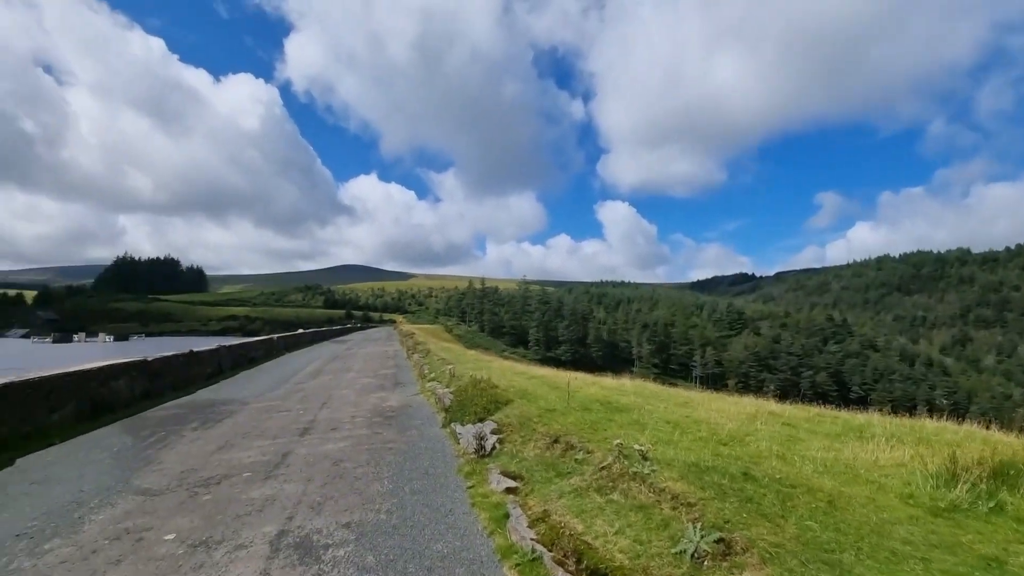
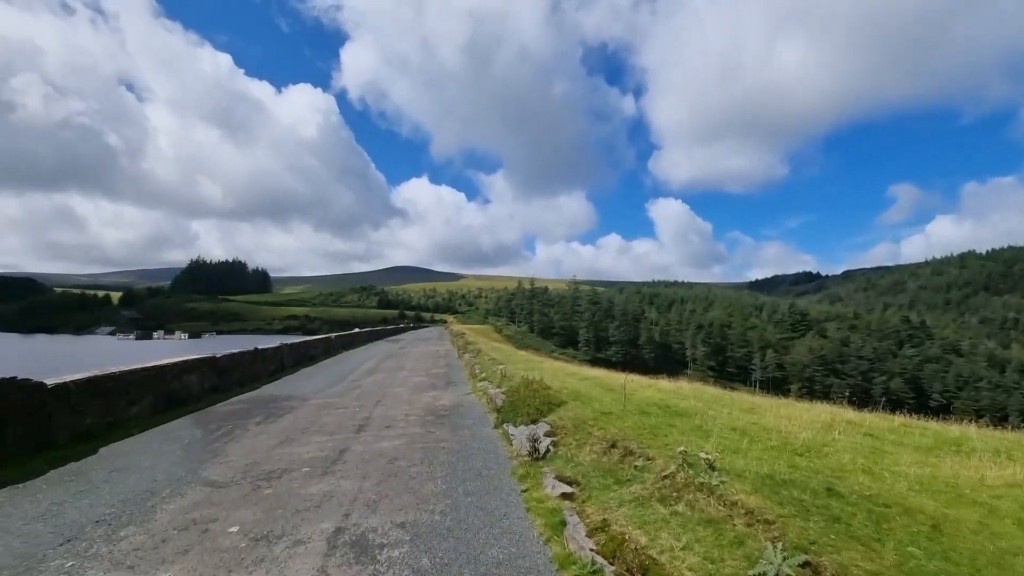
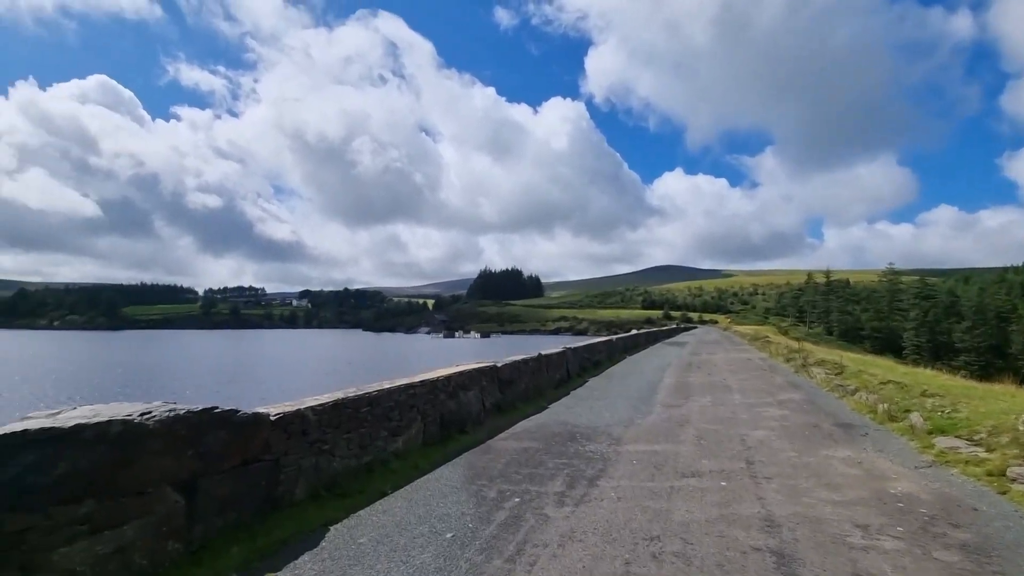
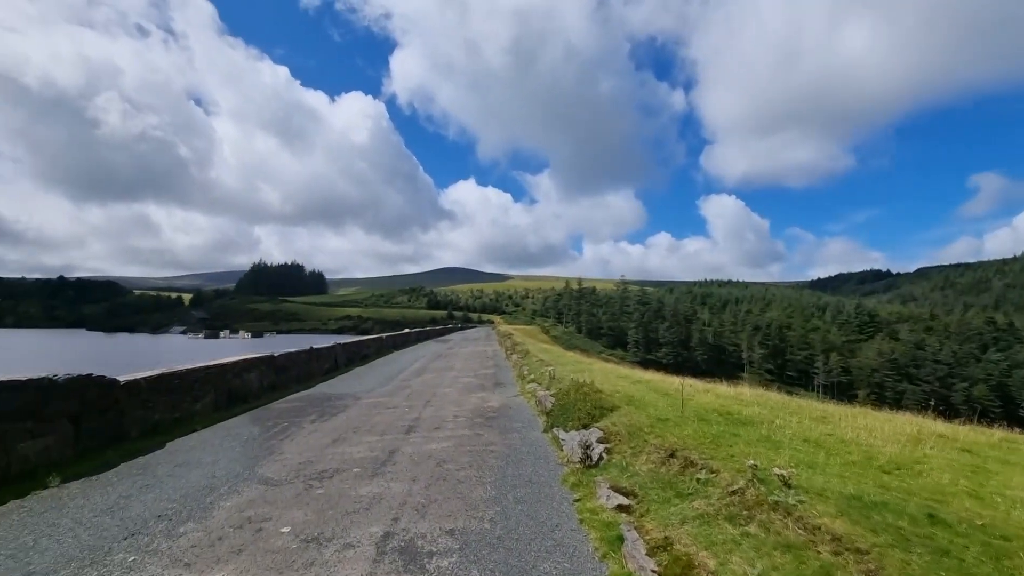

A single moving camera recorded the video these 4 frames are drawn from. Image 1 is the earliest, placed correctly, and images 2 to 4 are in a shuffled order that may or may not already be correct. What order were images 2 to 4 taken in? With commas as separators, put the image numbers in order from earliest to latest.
2, 4, 3
